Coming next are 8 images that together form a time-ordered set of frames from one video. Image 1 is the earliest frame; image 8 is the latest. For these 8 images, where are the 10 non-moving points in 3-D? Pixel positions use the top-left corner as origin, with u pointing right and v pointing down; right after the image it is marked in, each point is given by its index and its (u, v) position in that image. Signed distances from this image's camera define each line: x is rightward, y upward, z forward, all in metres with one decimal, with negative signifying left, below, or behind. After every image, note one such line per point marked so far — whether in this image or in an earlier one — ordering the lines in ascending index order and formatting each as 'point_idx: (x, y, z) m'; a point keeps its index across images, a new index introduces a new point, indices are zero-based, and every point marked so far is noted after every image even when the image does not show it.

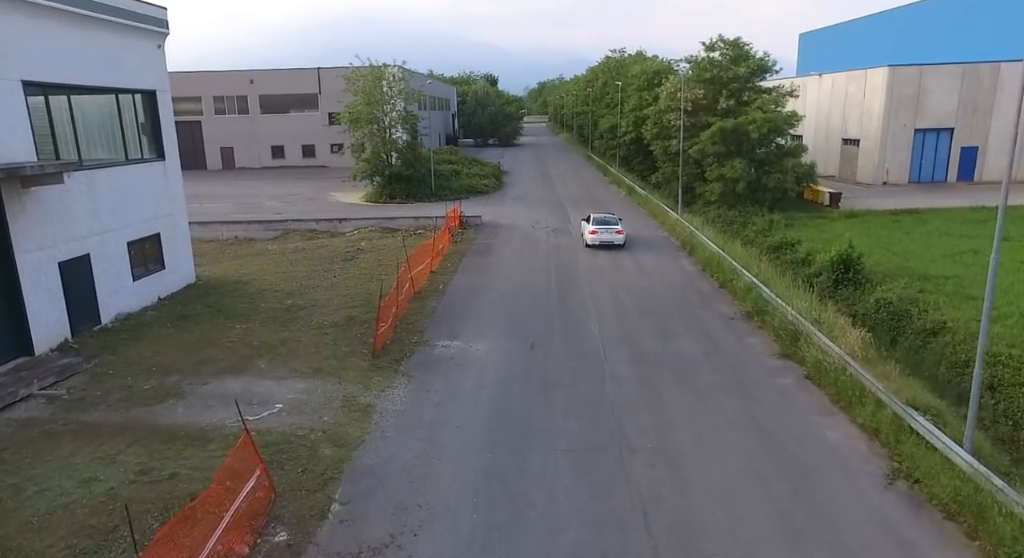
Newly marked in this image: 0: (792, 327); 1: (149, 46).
0: (+5.5, -1.0, +13.9) m
1: (-9.4, +6.1, +18.4) m
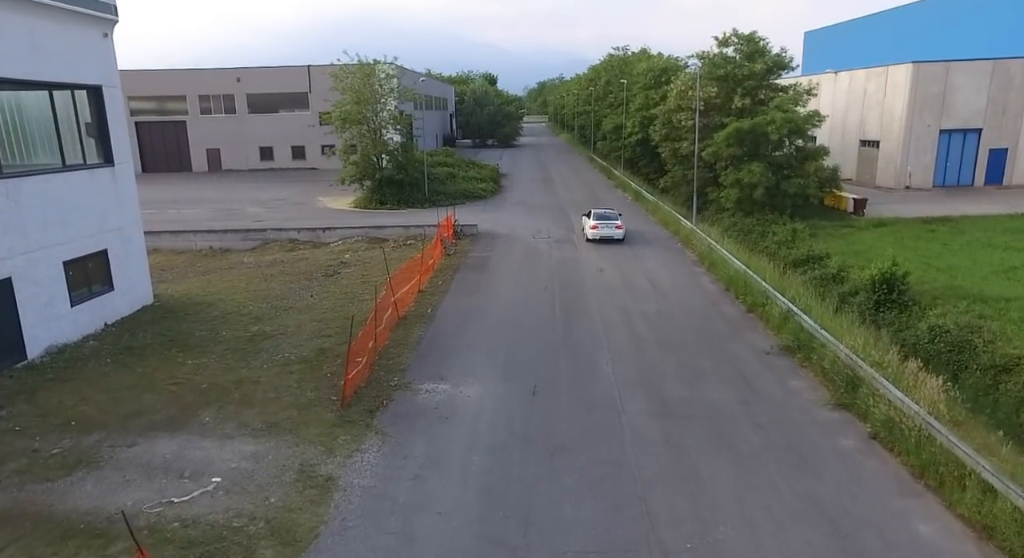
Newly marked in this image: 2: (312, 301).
0: (+5.5, -1.5, +11.5) m
1: (-9.5, +5.5, +16.0) m
2: (-5.3, -0.6, +19.0) m
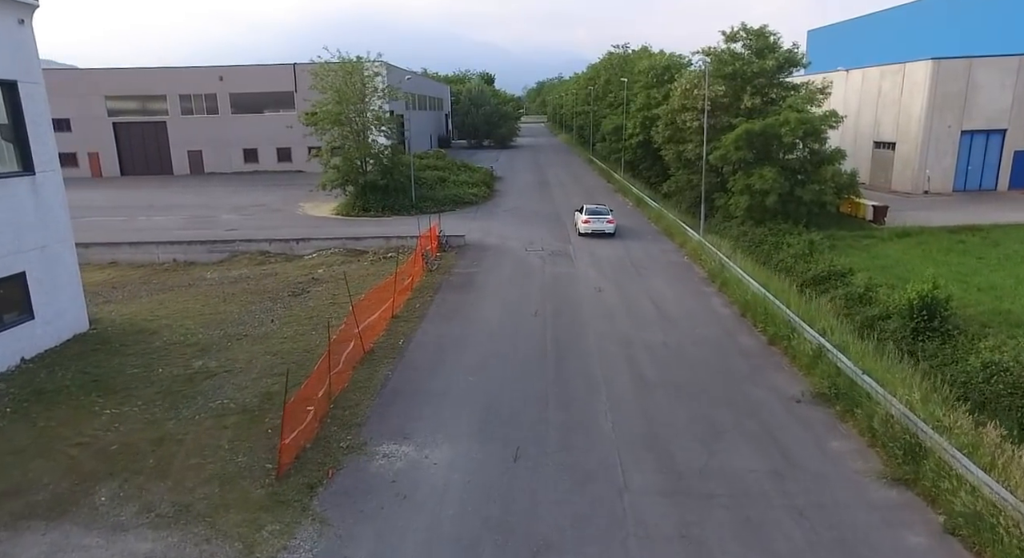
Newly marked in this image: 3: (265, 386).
0: (+5.1, -2.0, +9.2) m
1: (-9.8, +5.0, +13.7) m
2: (-5.7, -1.2, +16.7) m
3: (-4.5, -1.9, +12.9) m
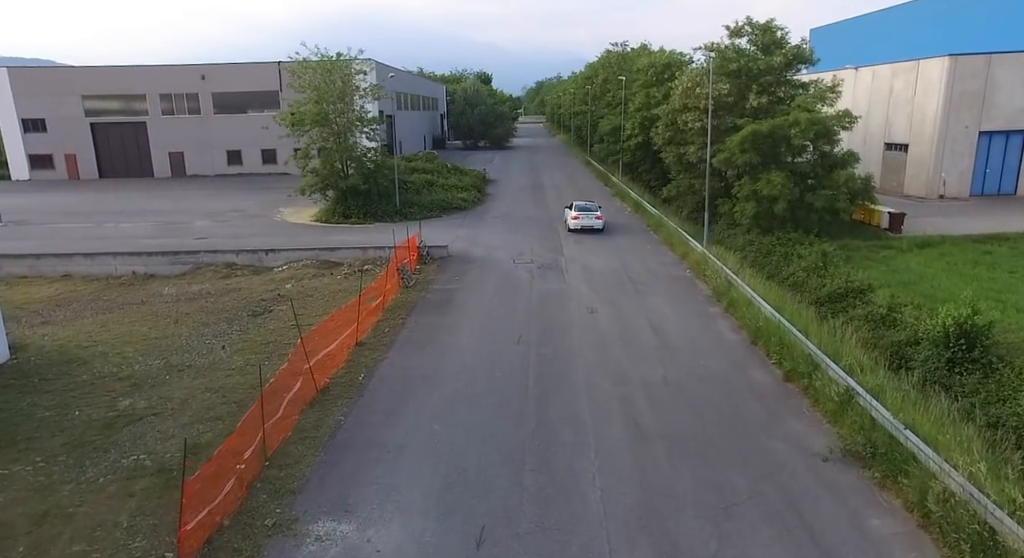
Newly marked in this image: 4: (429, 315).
0: (+4.7, -2.5, +7.3) m
1: (-10.2, +4.5, +11.8) m
2: (-6.1, -1.6, +14.8) m
3: (-4.9, -2.4, +11.0) m
4: (-2.0, -0.9, +16.9) m
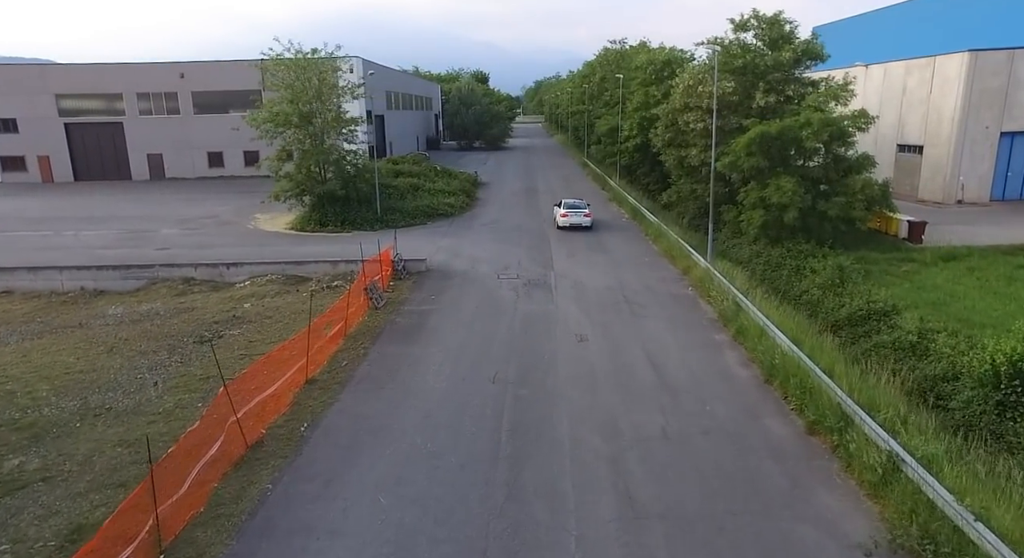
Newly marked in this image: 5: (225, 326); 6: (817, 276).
0: (+4.3, -3.0, +5.2) m
1: (-10.7, +4.0, +9.7) m
2: (-6.5, -2.1, +12.7) m
3: (-5.4, -2.9, +8.9) m
4: (-2.4, -1.3, +14.8) m
5: (-7.0, -1.1, +17.3) m
6: (+8.4, +0.1, +19.4) m
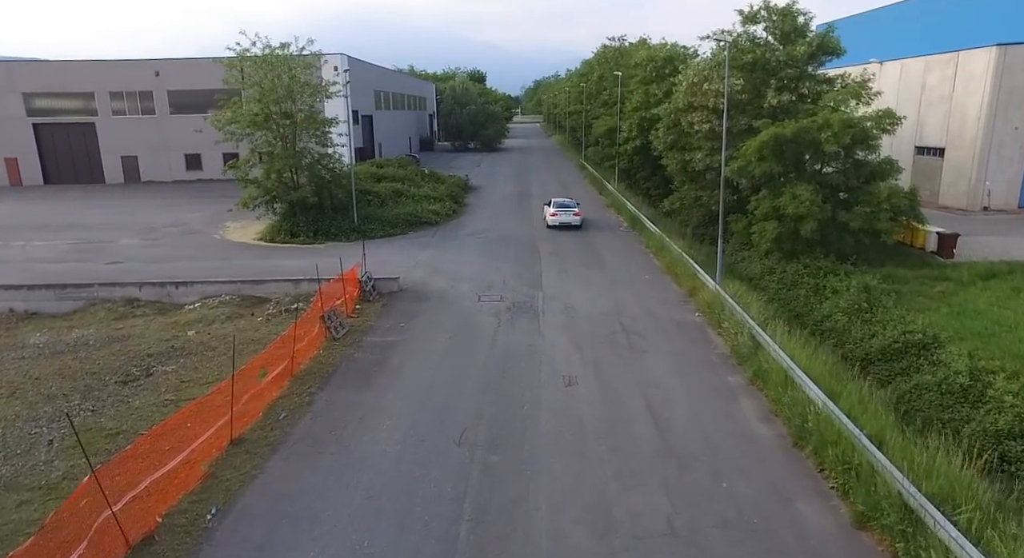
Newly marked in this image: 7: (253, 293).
0: (+3.8, -3.5, +2.8) m
1: (-11.1, +3.5, +7.3) m
2: (-7.0, -2.7, +10.4) m
3: (-5.8, -3.4, +6.5) m
4: (-2.9, -1.9, +12.4) m
5: (-7.4, -1.7, +14.9) m
6: (+8.0, -0.5, +17.1) m
7: (-7.0, -0.4, +19.1) m
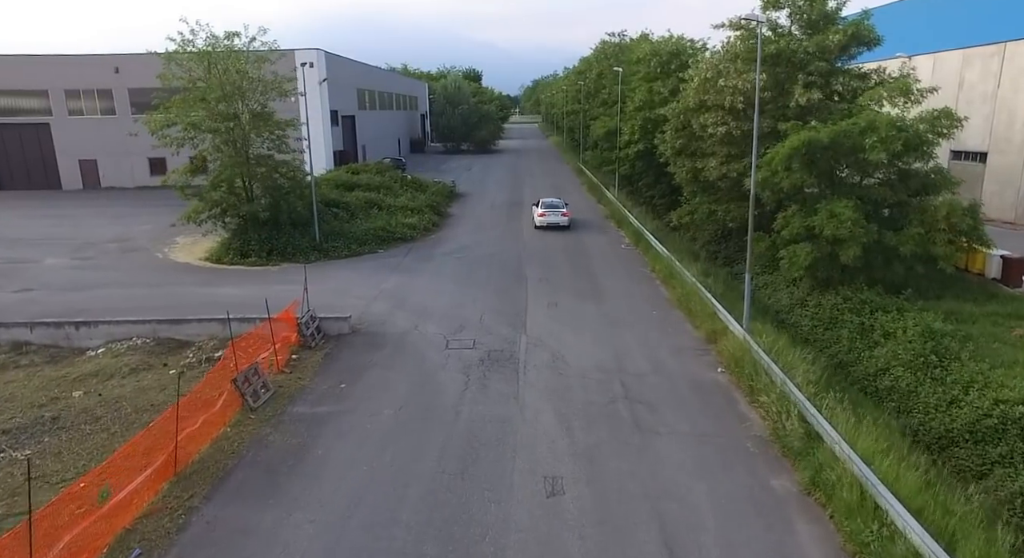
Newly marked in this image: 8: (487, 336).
0: (+3.4, -4.4, -0.7) m
1: (-11.6, +2.6, +3.8) m
2: (-7.4, -3.5, +6.8) m
3: (-6.3, -4.3, +3.0) m
4: (-3.4, -2.7, +8.9) m
5: (-7.9, -2.5, +11.4) m
6: (+7.5, -1.3, +13.5) m
7: (-7.5, -1.2, +15.5) m
8: (-0.5, -1.2, +15.0) m
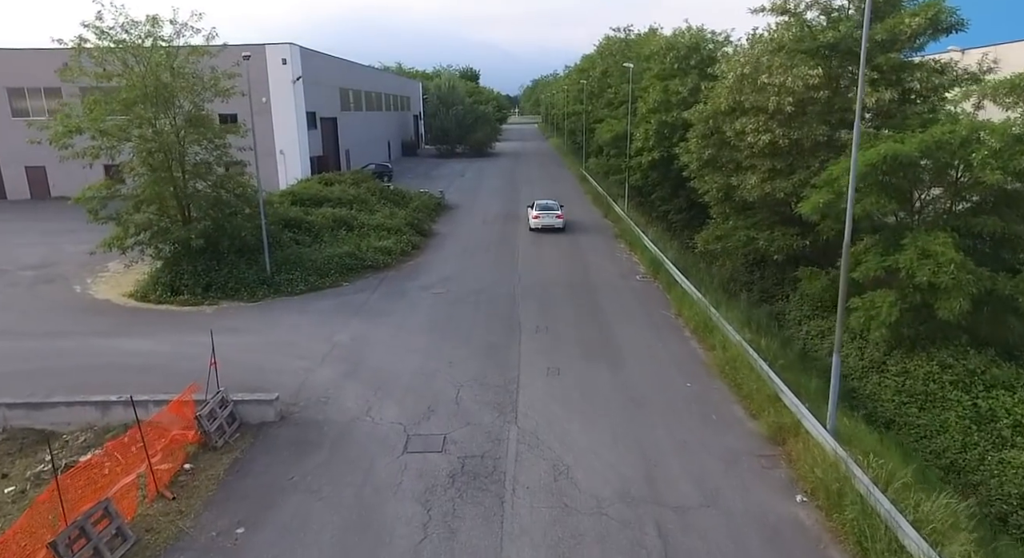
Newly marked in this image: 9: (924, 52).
0: (+3.1, -5.5, -4.9) m
1: (-11.8, +1.5, -0.4) m
2: (-7.7, -4.6, +2.6) m
3: (-6.5, -5.4, -1.2) m
4: (-3.6, -3.8, +4.7) m
5: (-8.2, -3.6, +7.2) m
6: (+7.2, -2.4, +9.3) m
7: (-7.7, -2.3, +11.4) m
8: (-0.7, -2.2, +10.8) m
9: (+9.8, +5.4, +16.6) m
